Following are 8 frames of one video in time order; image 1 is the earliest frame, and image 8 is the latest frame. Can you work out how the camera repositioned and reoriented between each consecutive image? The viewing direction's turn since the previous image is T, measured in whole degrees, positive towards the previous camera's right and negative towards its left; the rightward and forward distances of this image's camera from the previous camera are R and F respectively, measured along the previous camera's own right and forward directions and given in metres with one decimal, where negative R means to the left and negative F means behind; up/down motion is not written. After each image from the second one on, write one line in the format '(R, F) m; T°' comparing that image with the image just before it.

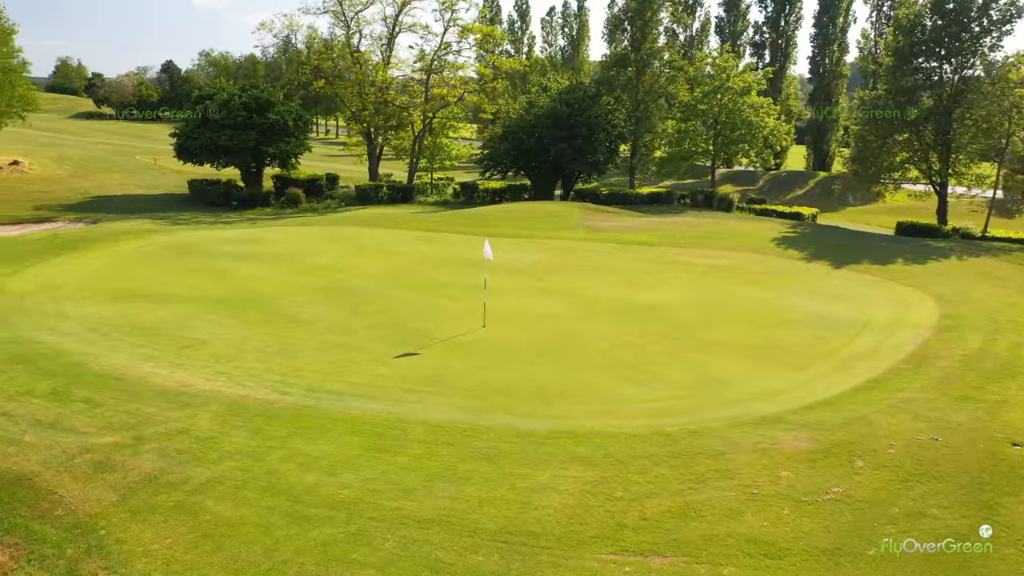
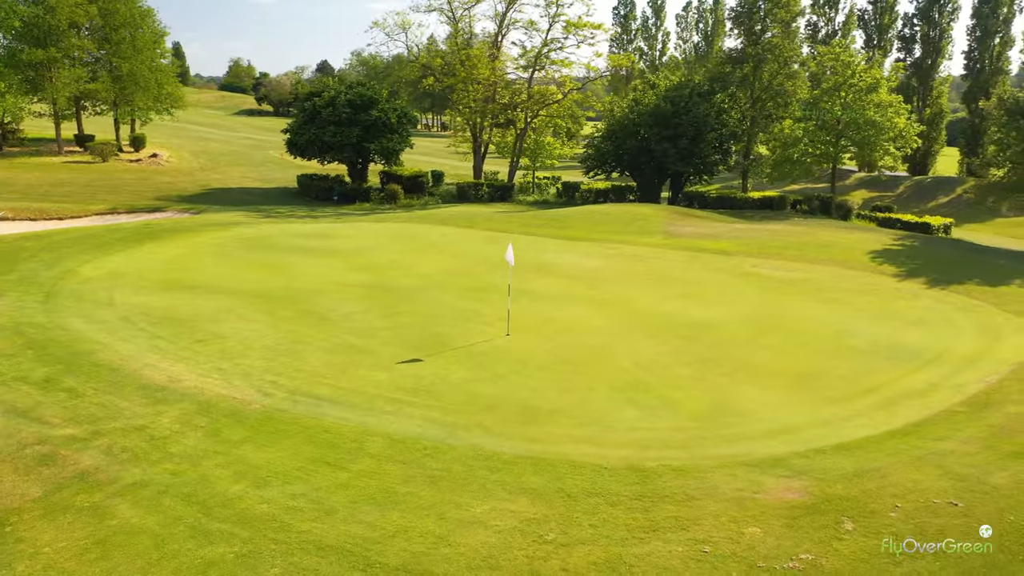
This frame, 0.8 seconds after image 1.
(+2.0, +1.0) m; -10°
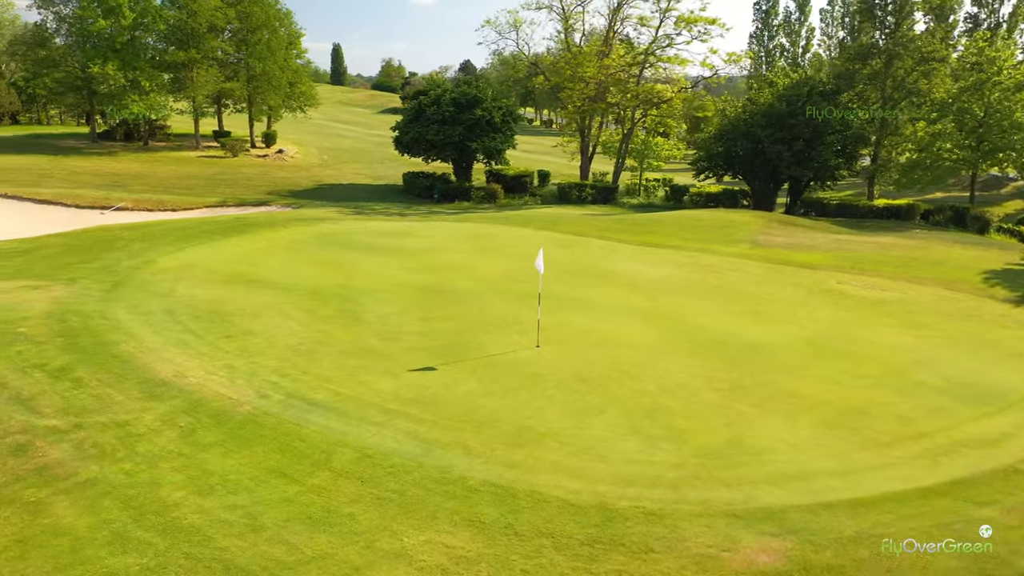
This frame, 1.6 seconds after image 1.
(+1.8, +0.9) m; -10°
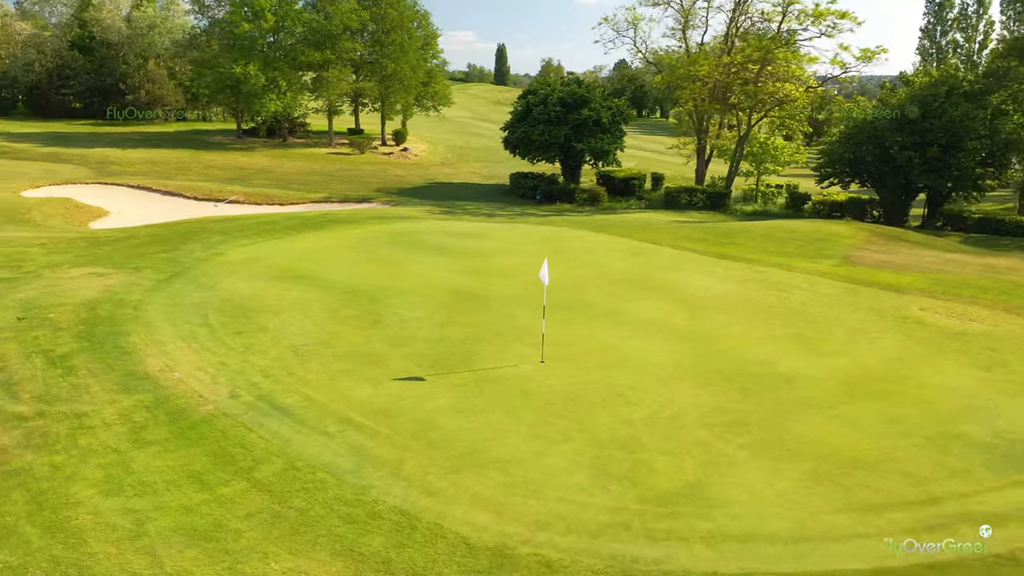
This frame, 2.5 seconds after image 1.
(+2.4, +1.0) m; -11°
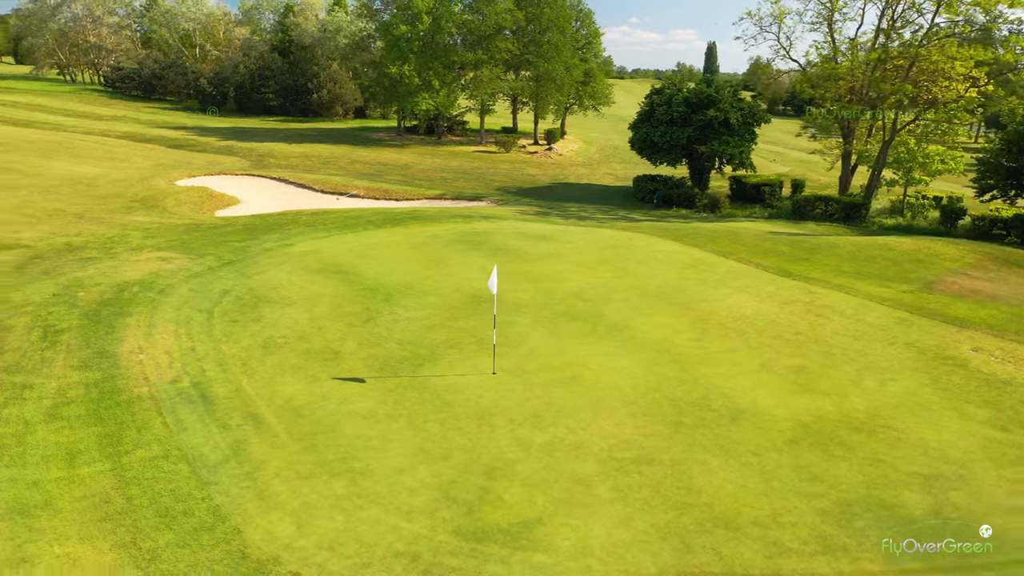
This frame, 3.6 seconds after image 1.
(+3.7, +1.0) m; -14°
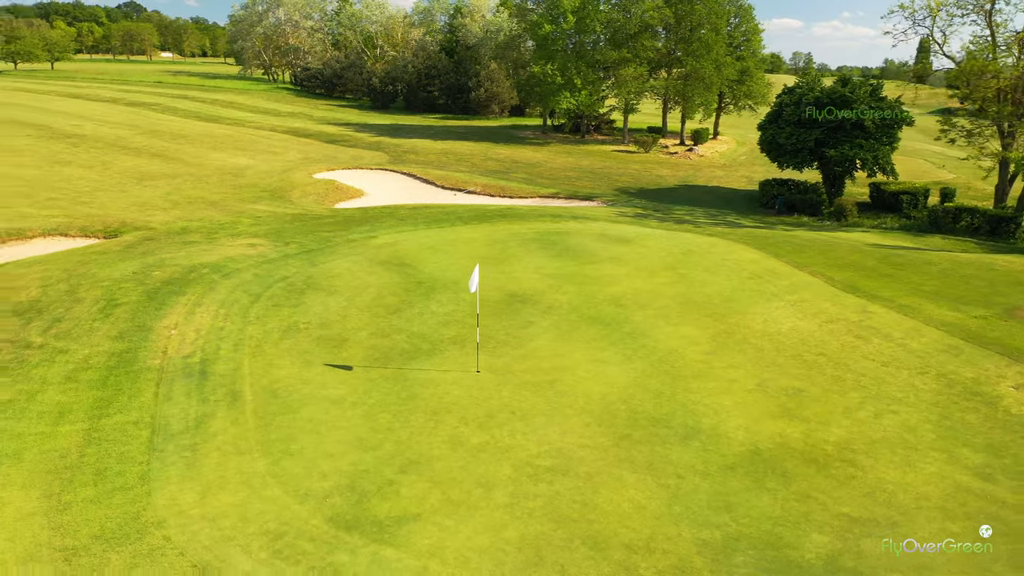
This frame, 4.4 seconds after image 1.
(+2.9, +0.3) m; -13°
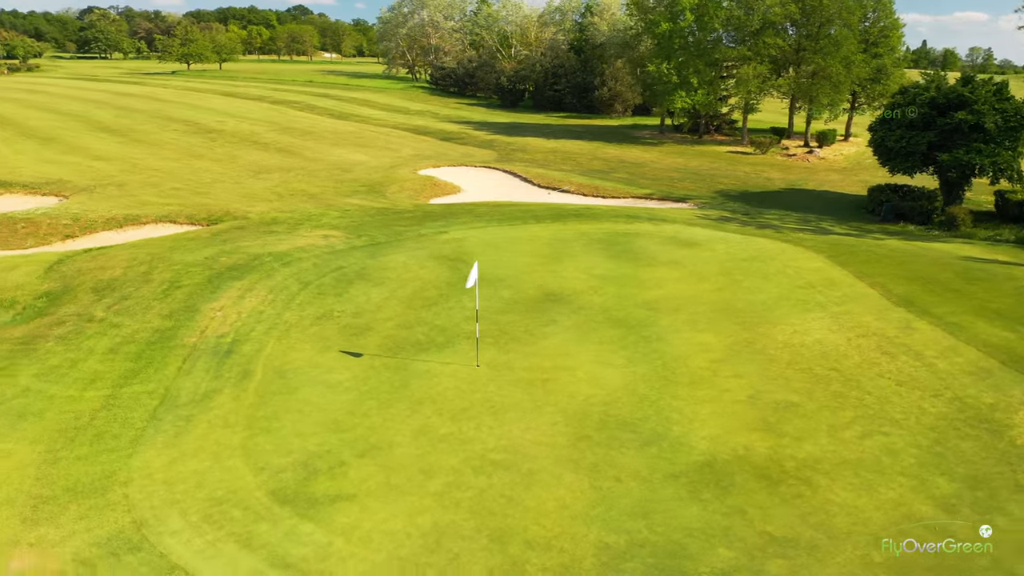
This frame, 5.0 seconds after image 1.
(+2.2, 0.0) m; -10°
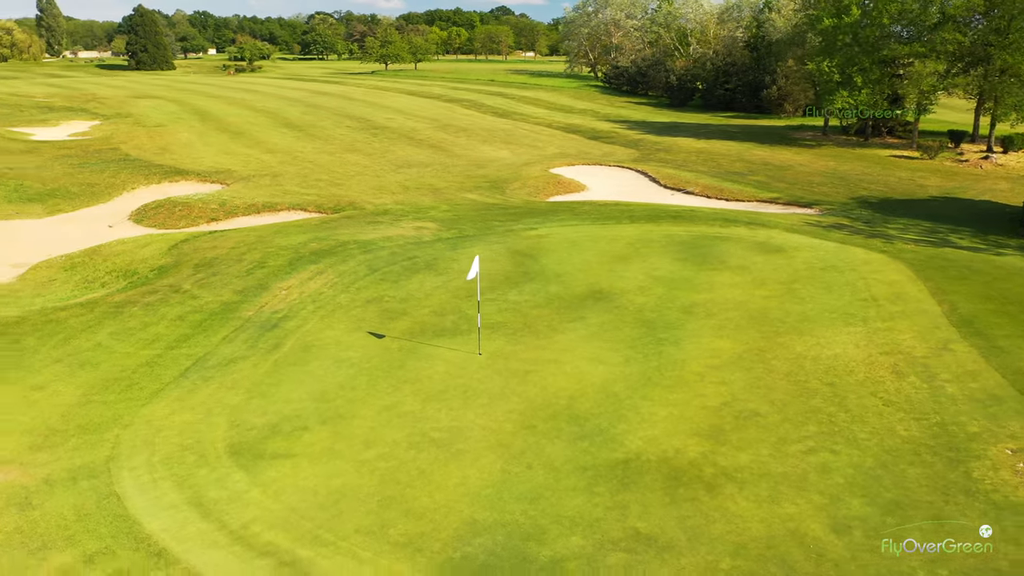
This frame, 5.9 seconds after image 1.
(+3.0, -0.3) m; -13°
